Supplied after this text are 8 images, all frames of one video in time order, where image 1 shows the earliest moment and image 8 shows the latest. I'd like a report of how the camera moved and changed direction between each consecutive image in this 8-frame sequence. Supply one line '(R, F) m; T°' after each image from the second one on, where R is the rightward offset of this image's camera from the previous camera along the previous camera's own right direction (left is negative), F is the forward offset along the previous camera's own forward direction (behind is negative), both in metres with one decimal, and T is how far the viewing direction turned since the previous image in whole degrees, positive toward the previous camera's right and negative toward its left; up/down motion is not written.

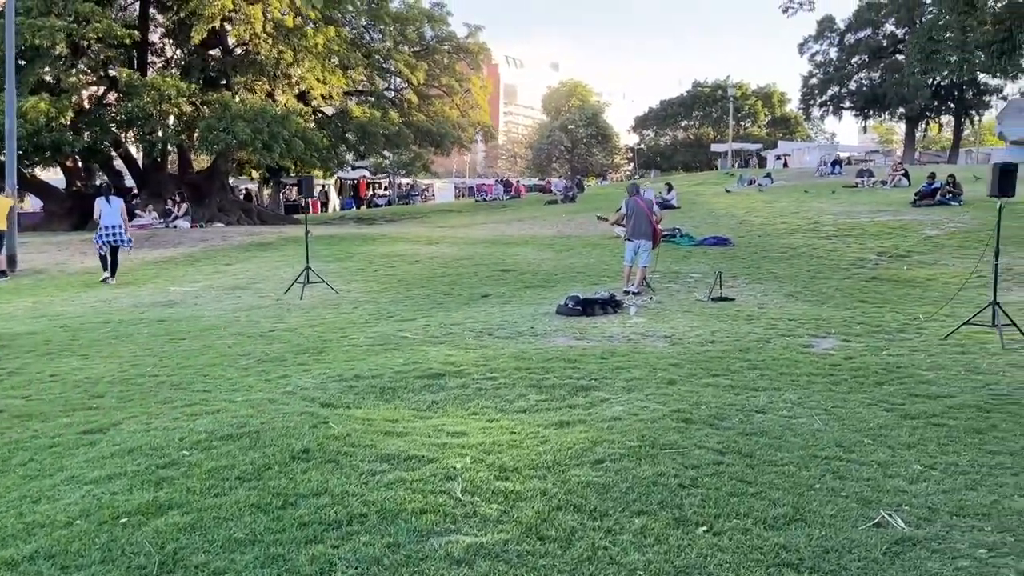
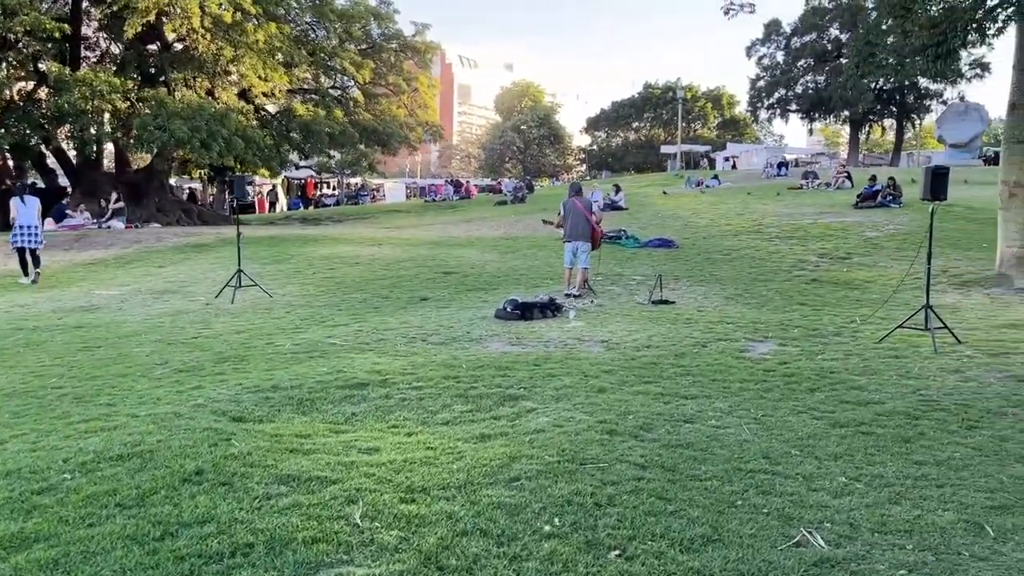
(+0.2, +0.2) m; +3°
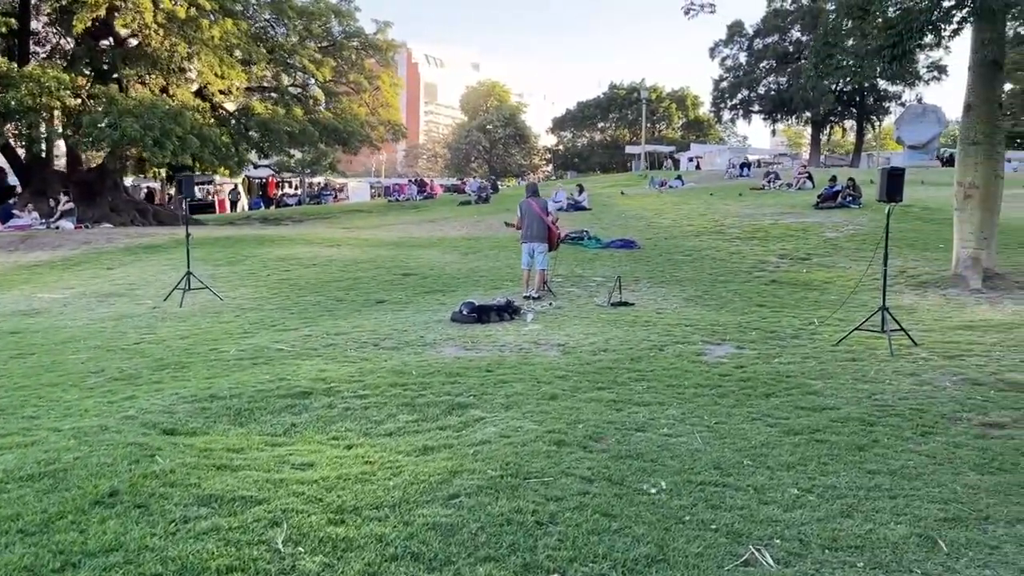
(+0.1, +0.2) m; +2°
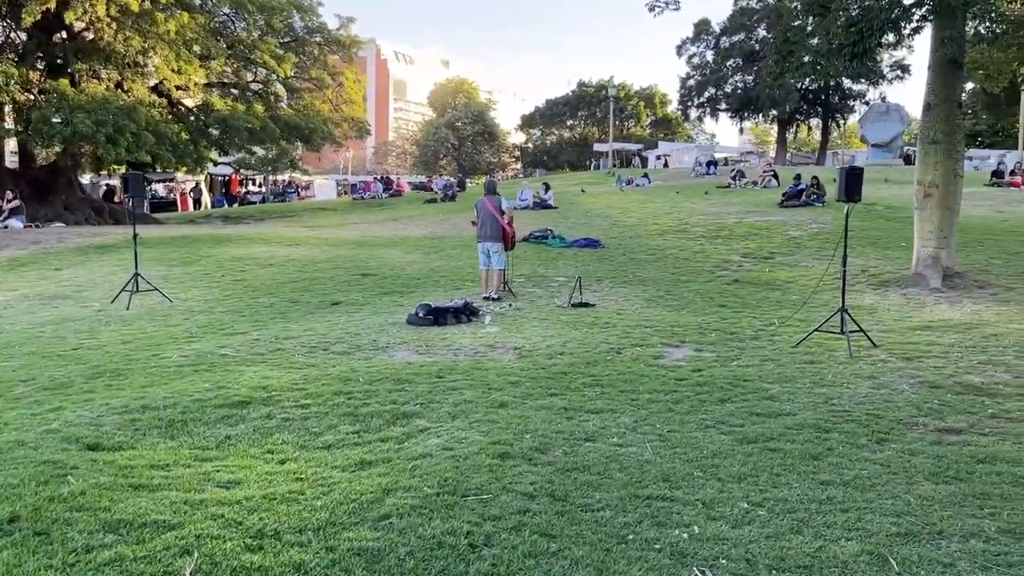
(+0.1, +0.2) m; +2°
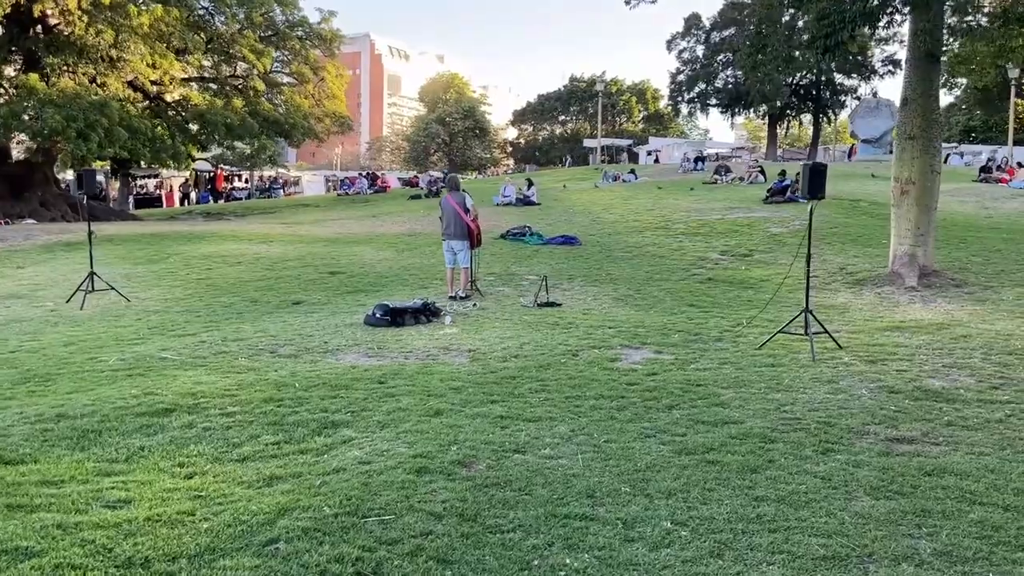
(+0.3, +0.2) m; 0°
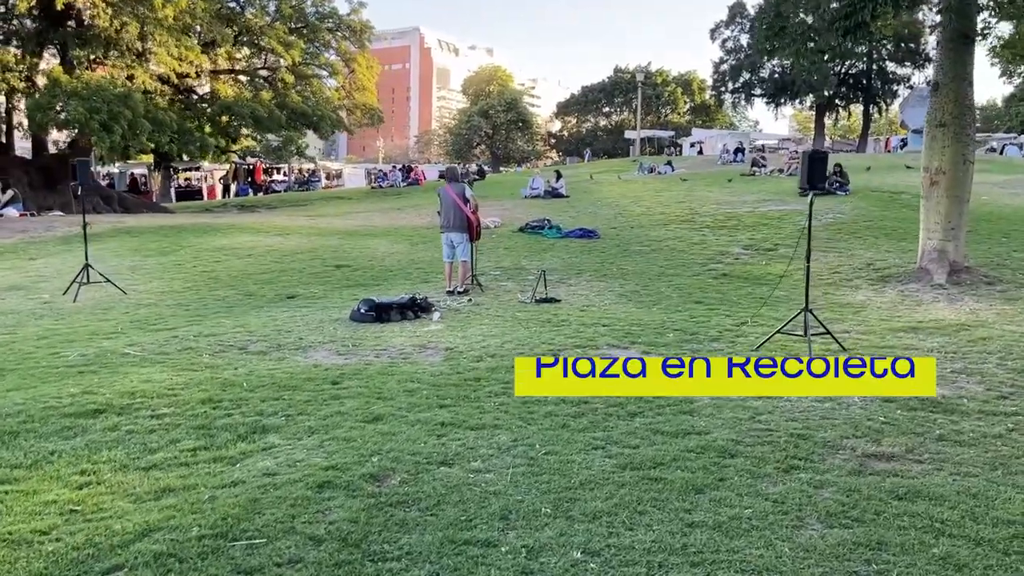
(+0.5, +0.4) m; -3°
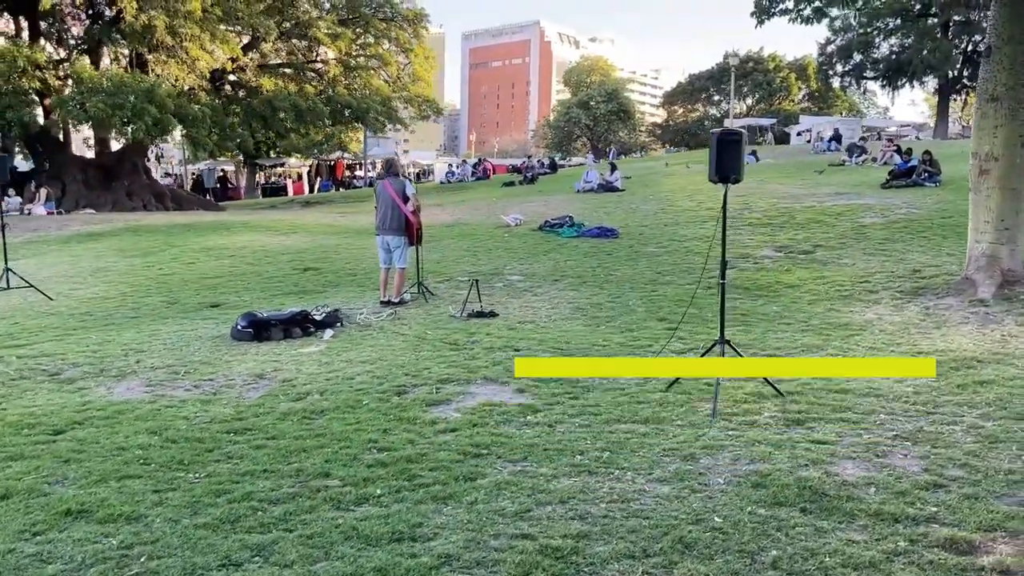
(+1.7, +1.4) m; -8°
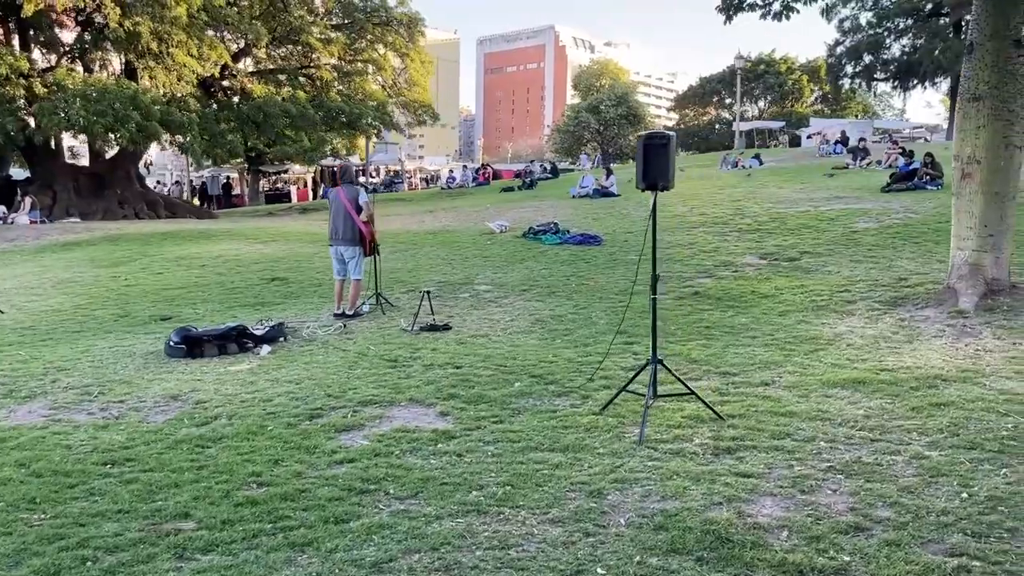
(+0.5, +0.4) m; -1°
